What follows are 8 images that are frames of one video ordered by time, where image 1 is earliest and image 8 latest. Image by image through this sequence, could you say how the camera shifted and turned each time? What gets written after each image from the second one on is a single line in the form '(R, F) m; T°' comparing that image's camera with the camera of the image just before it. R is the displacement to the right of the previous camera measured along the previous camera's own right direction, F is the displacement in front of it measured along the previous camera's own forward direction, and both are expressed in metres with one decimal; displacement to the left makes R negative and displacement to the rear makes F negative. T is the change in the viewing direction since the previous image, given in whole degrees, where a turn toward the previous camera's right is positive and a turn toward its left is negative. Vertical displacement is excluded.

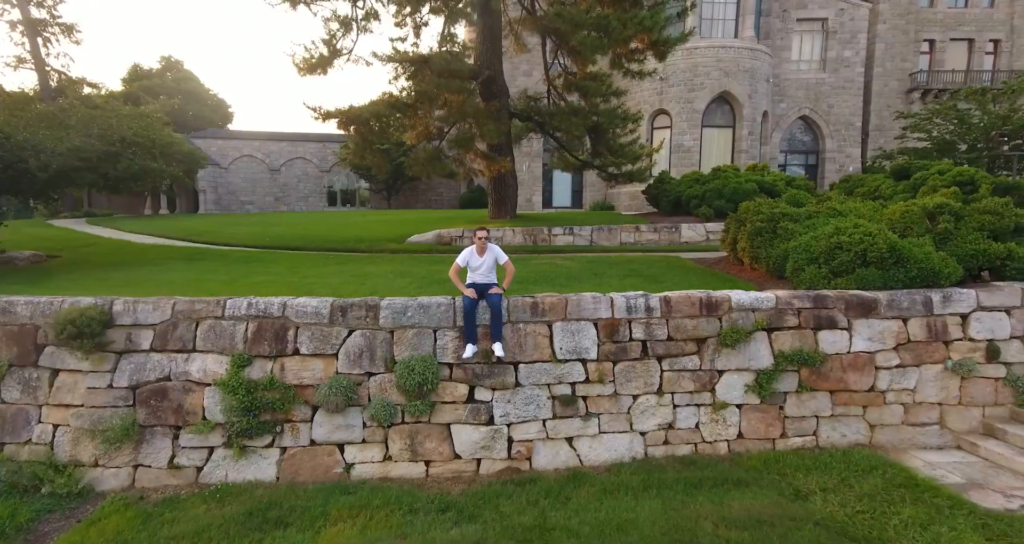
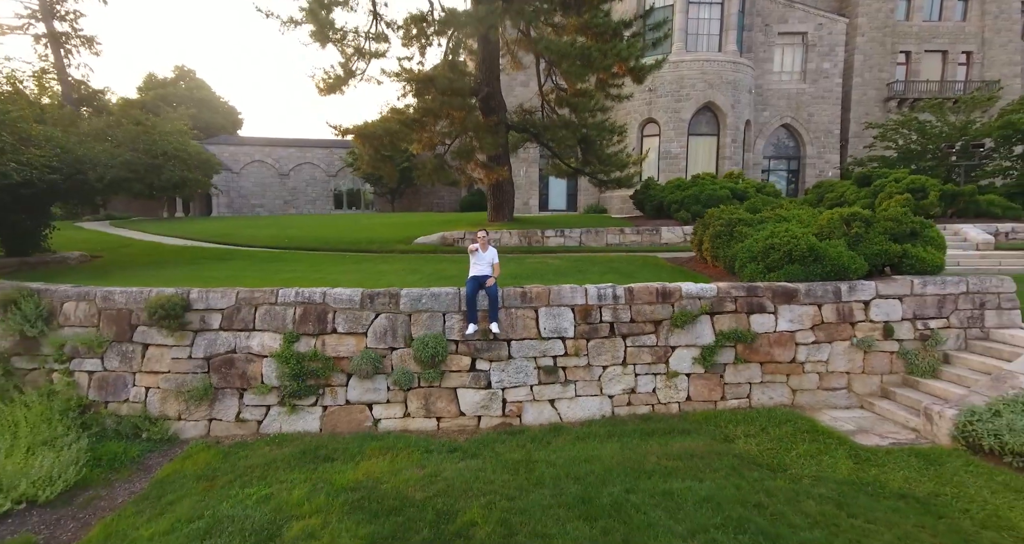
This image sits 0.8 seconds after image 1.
(+0.1, -1.1) m; 0°
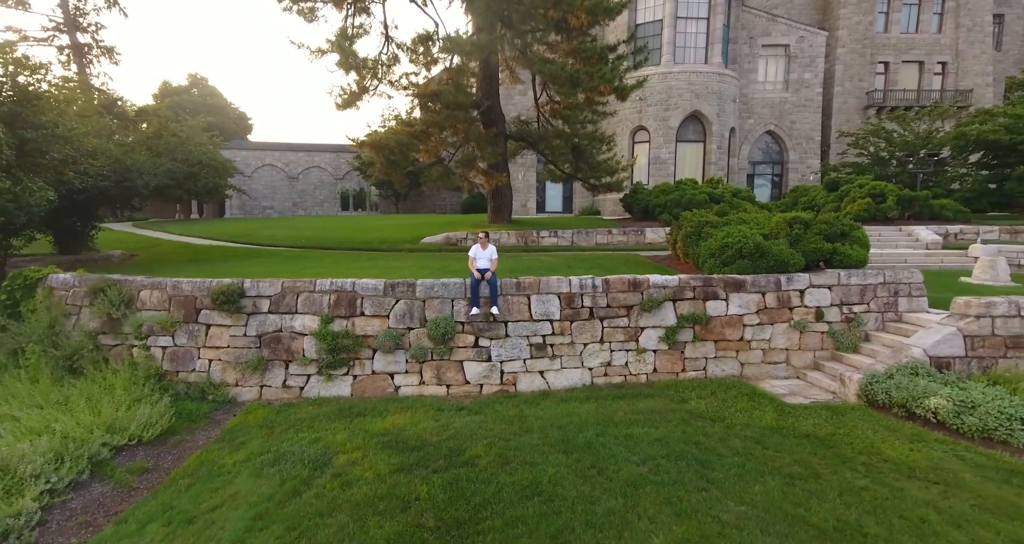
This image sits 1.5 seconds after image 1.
(0.0, -1.1) m; 0°
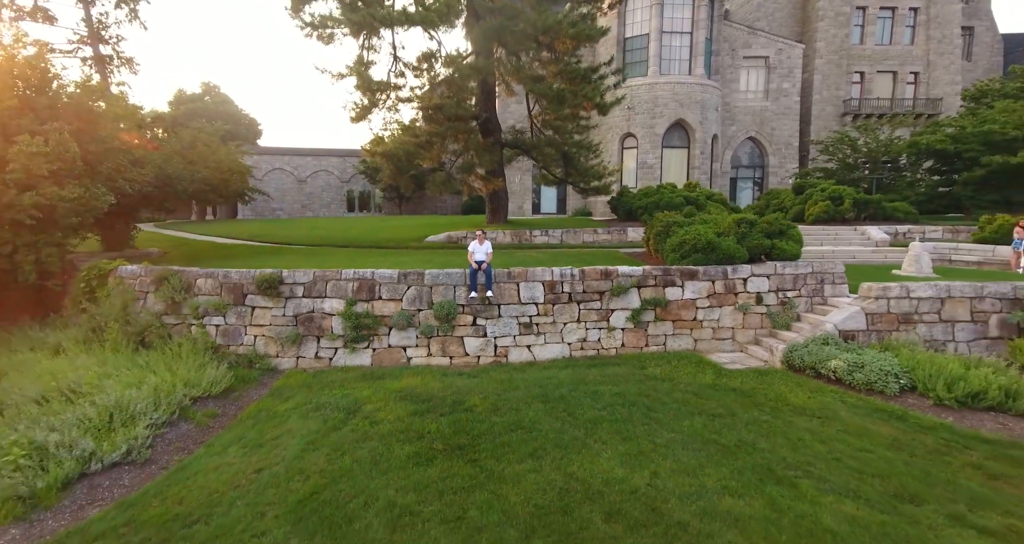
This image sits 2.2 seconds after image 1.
(+0.1, -1.3) m; 0°
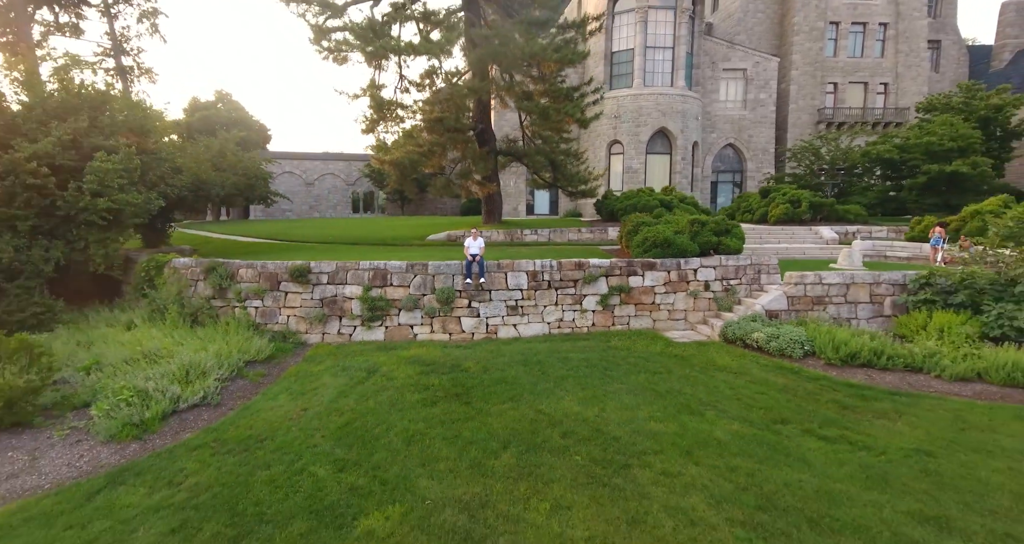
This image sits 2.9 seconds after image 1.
(+0.2, -1.5) m; 0°
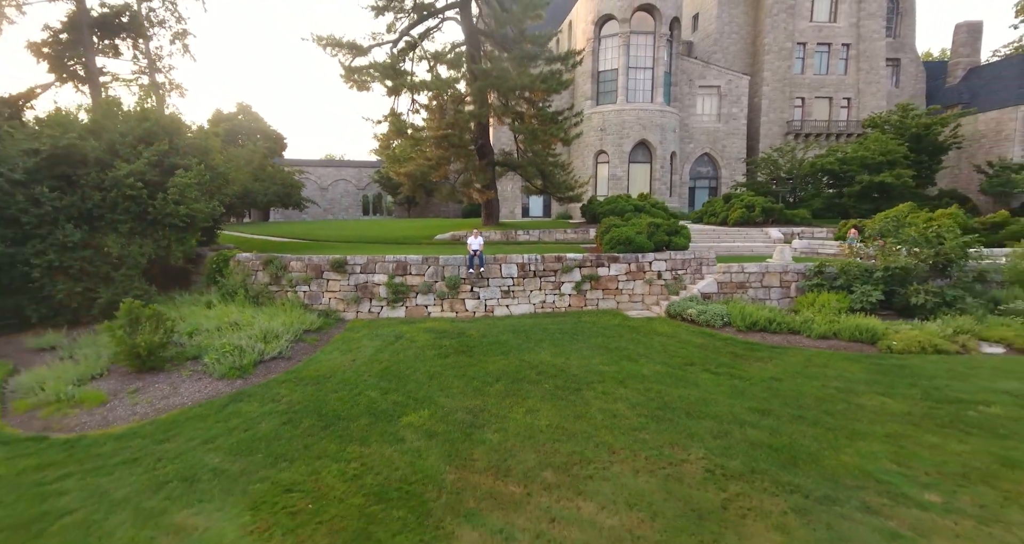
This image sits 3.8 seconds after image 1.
(+0.2, -2.4) m; 0°
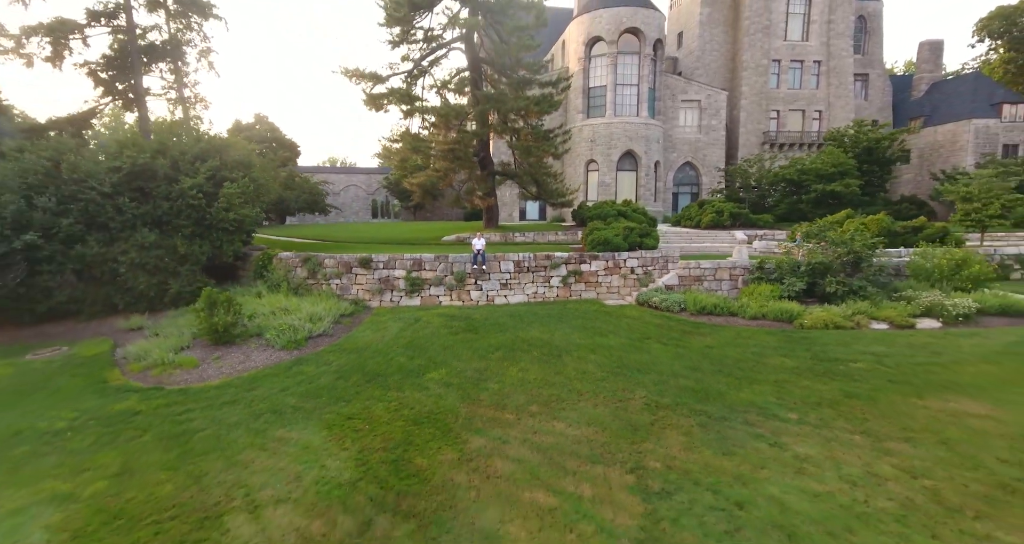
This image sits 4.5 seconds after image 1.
(+0.1, -2.2) m; 0°
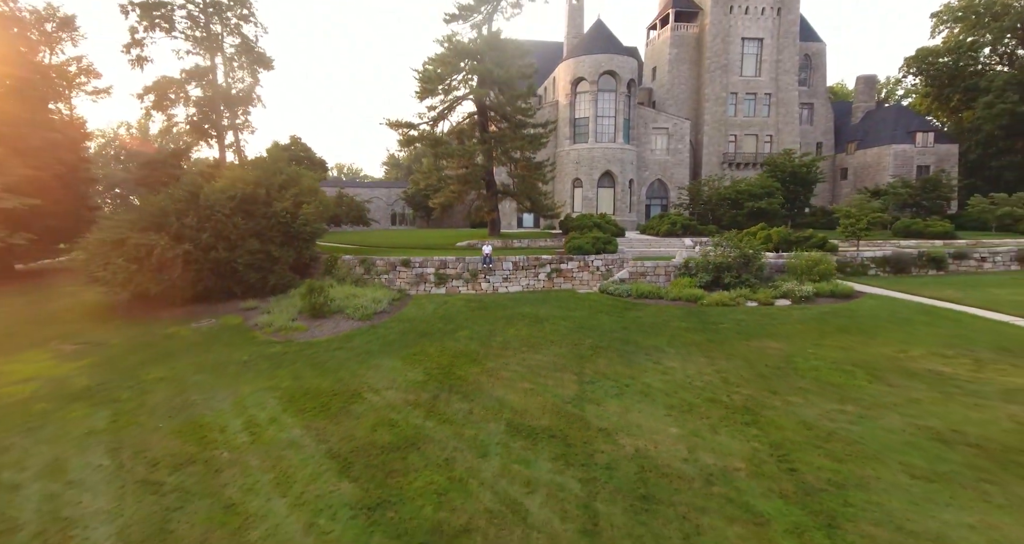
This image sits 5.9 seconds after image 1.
(0.0, -5.1) m; 0°
